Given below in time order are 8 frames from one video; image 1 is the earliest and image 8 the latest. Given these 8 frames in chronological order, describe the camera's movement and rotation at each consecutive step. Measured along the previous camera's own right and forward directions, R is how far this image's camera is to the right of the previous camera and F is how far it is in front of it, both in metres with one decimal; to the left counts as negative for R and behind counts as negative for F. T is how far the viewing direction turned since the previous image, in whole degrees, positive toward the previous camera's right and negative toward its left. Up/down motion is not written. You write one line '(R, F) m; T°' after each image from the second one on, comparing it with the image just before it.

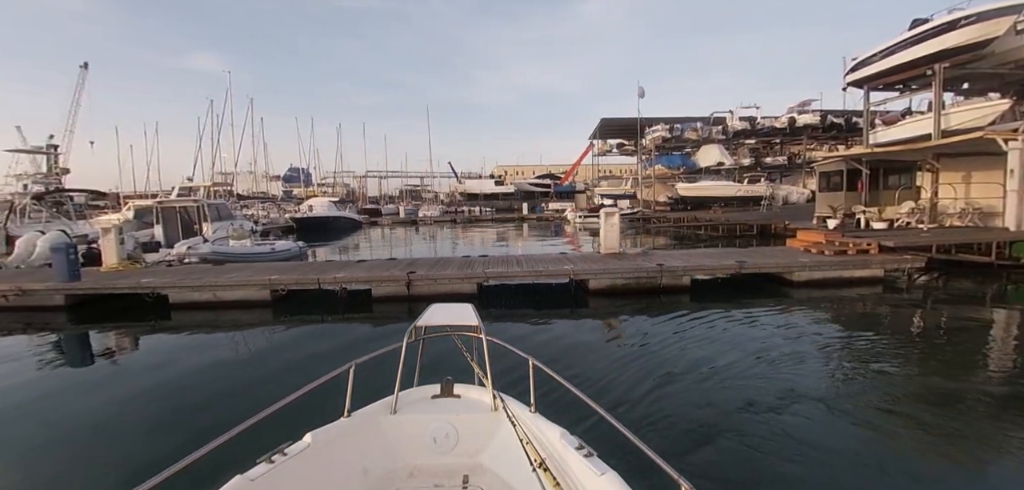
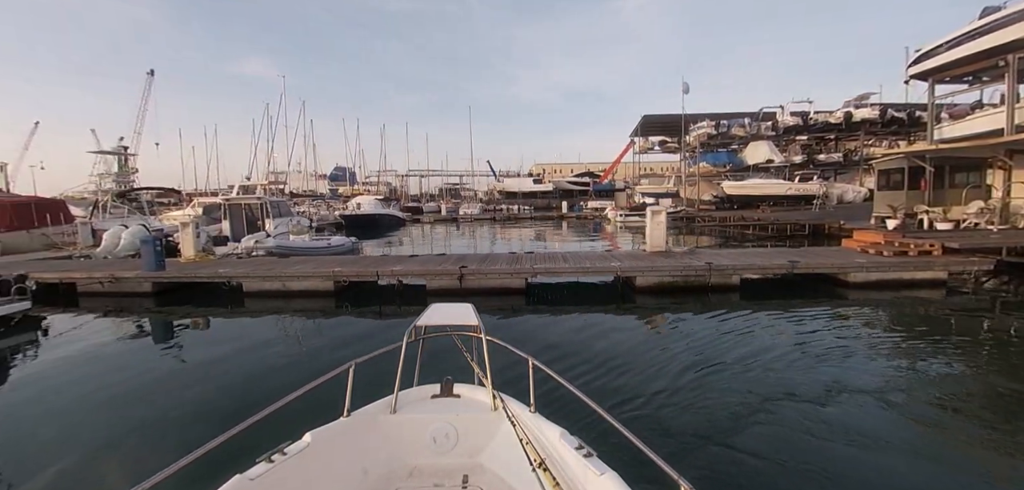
(-0.2, -0.1) m; -4°
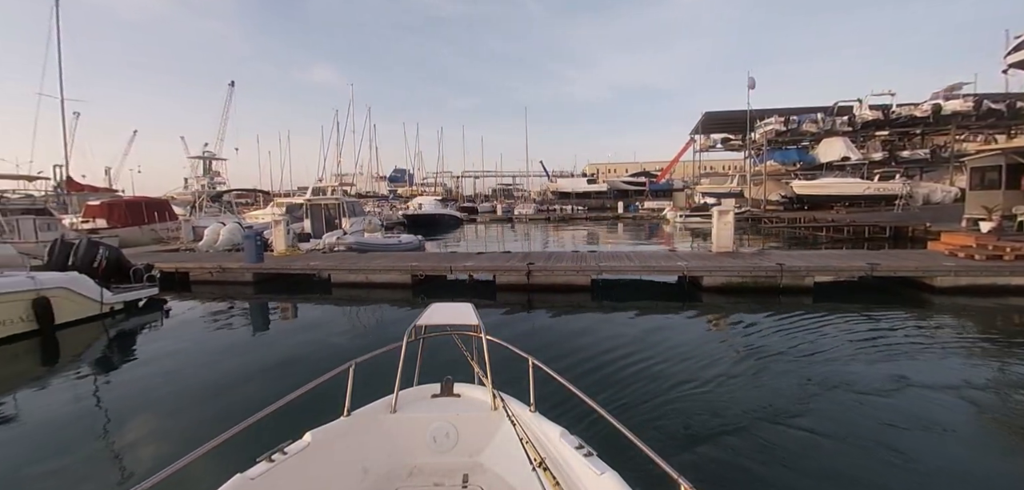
(-0.2, -0.2) m; -6°
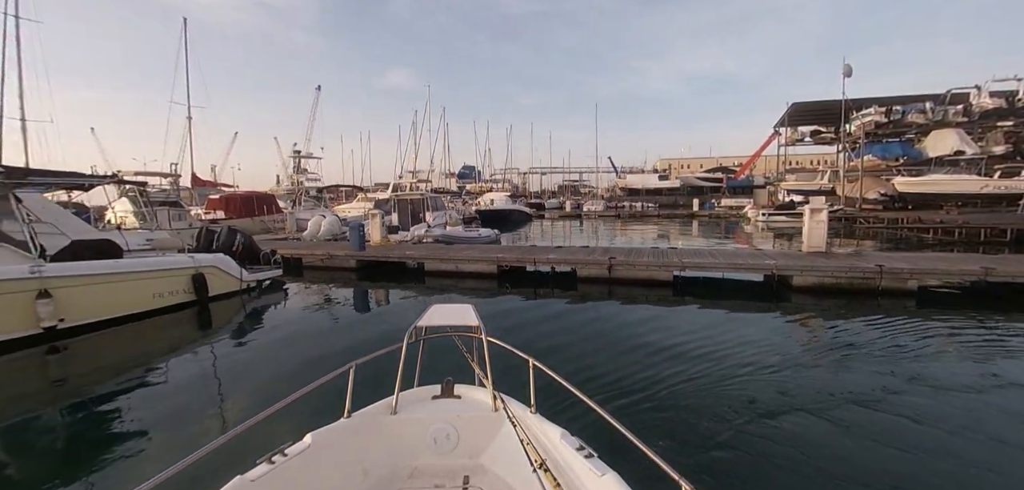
(-0.3, -0.3) m; -8°
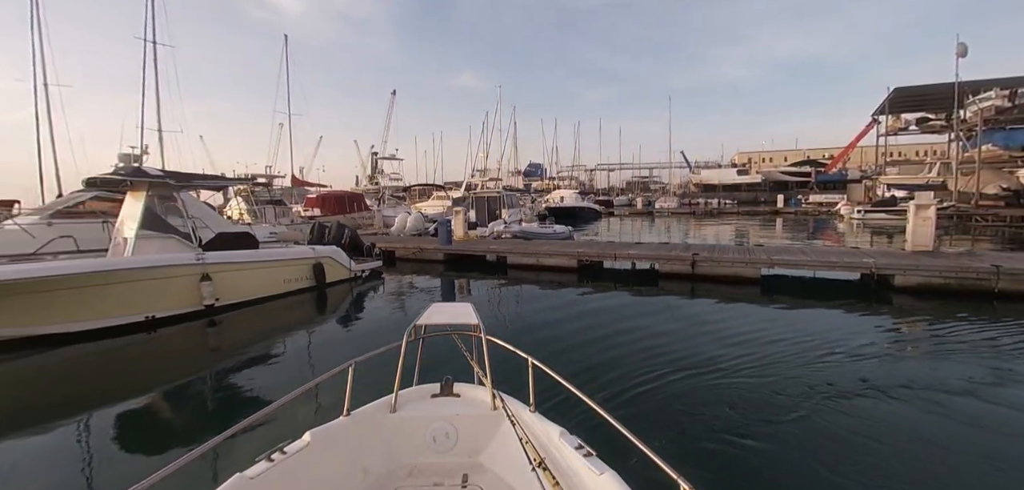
(-0.3, -0.4) m; -8°
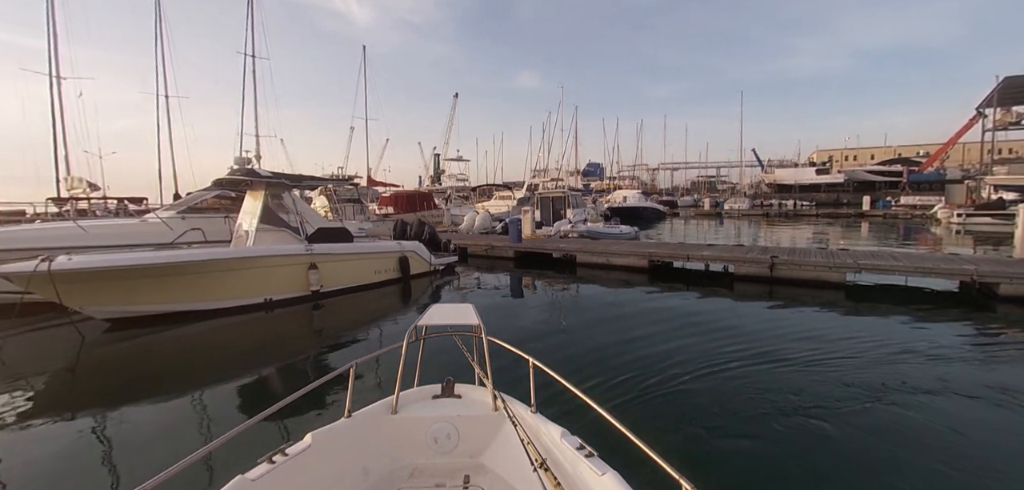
(-0.3, -0.3) m; -7°
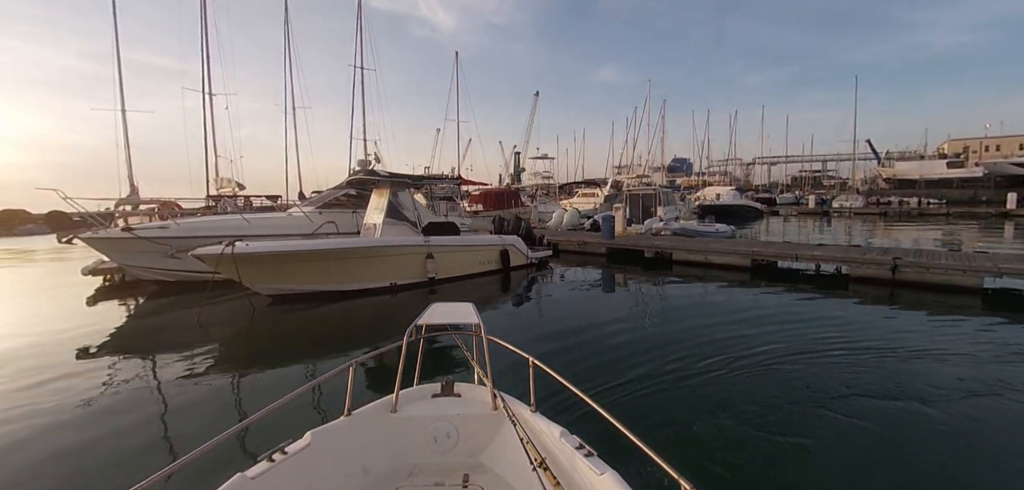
(-0.4, -0.5) m; -10°
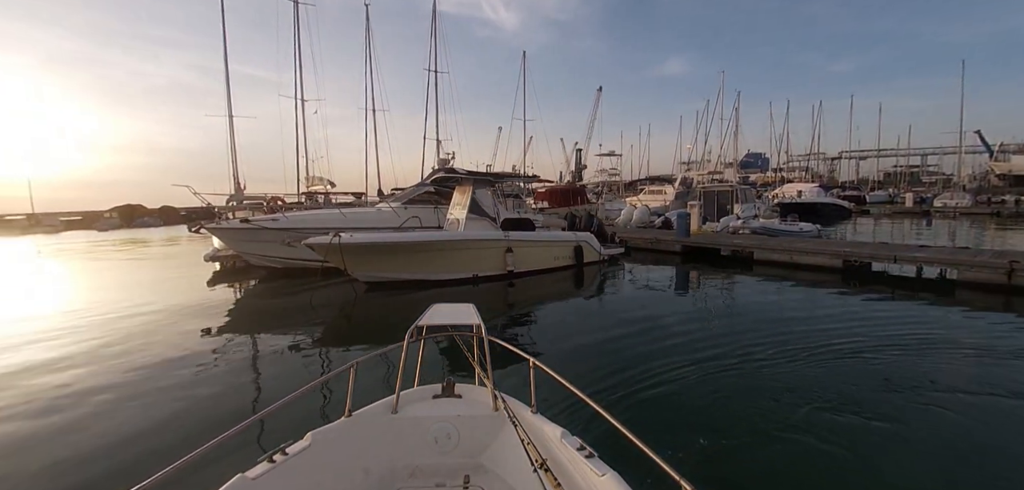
(-0.4, -0.4) m; -7°
